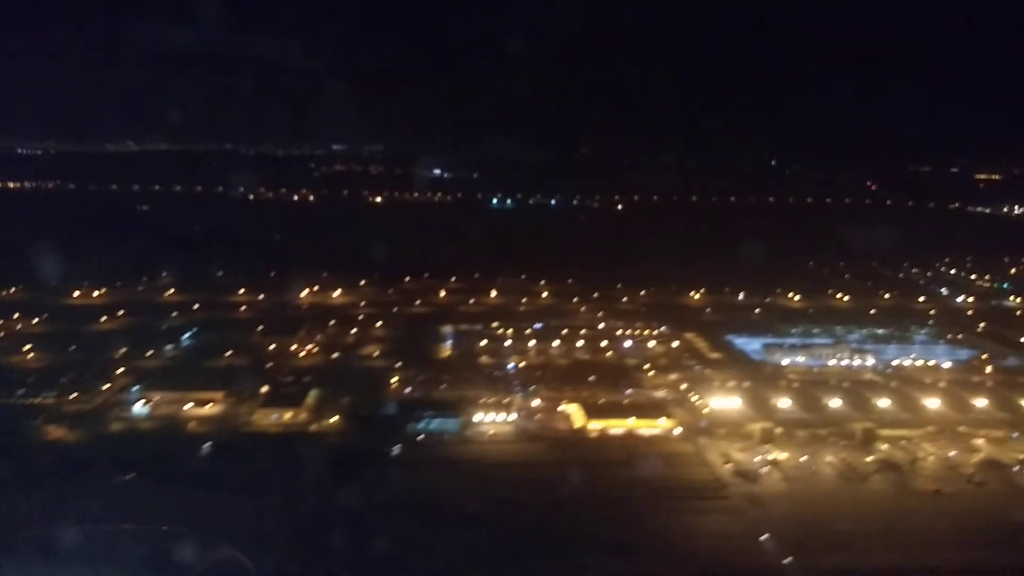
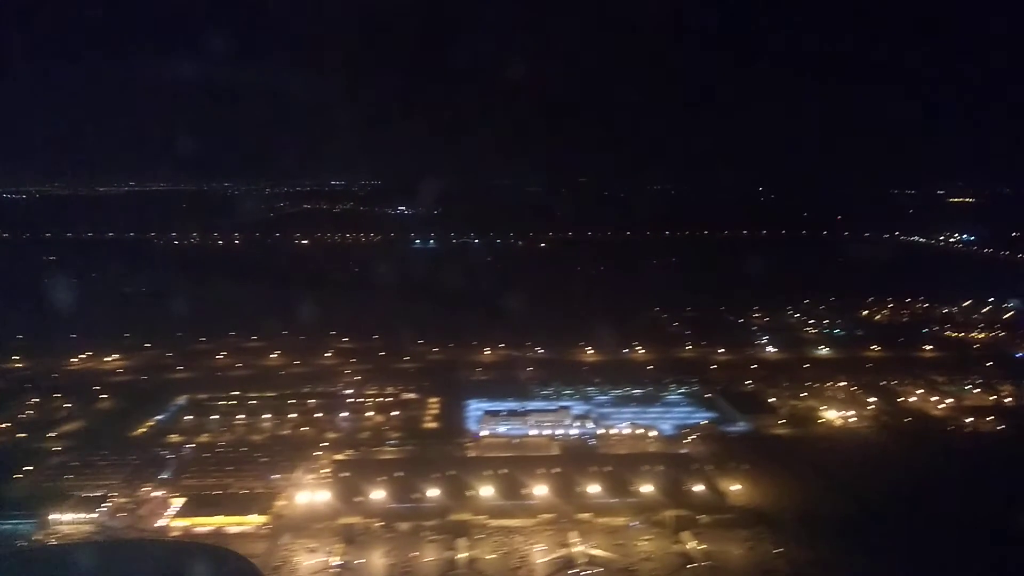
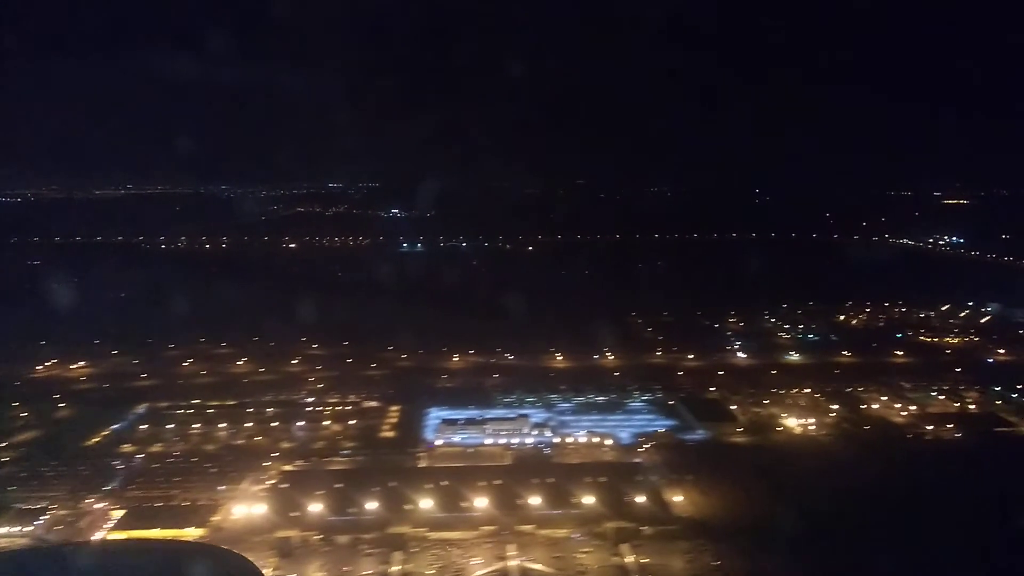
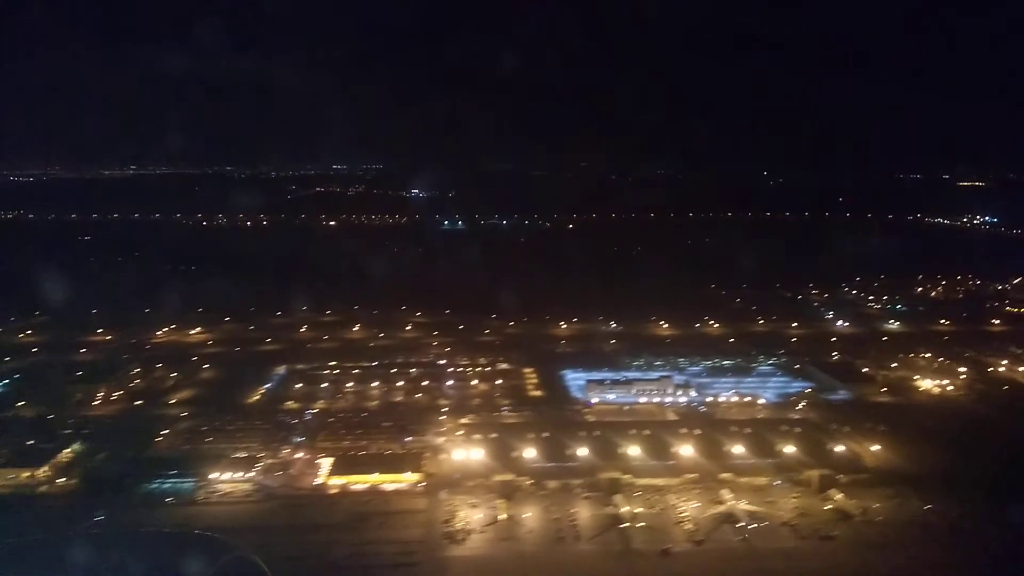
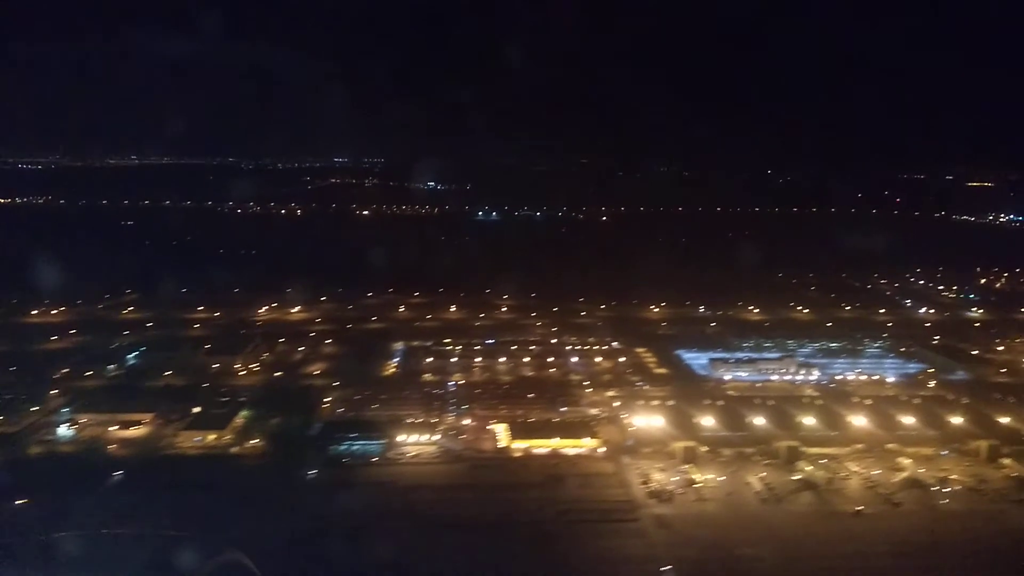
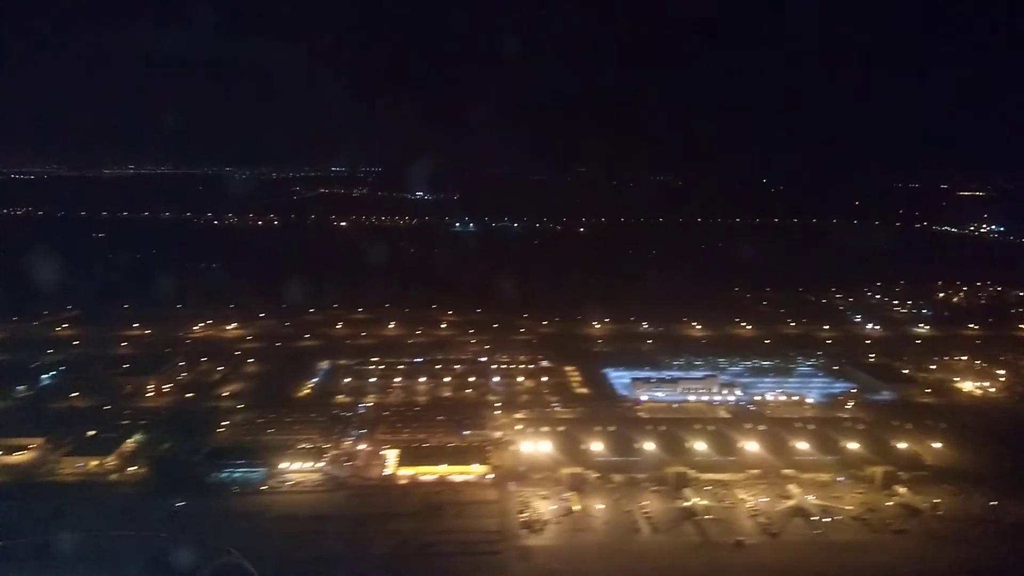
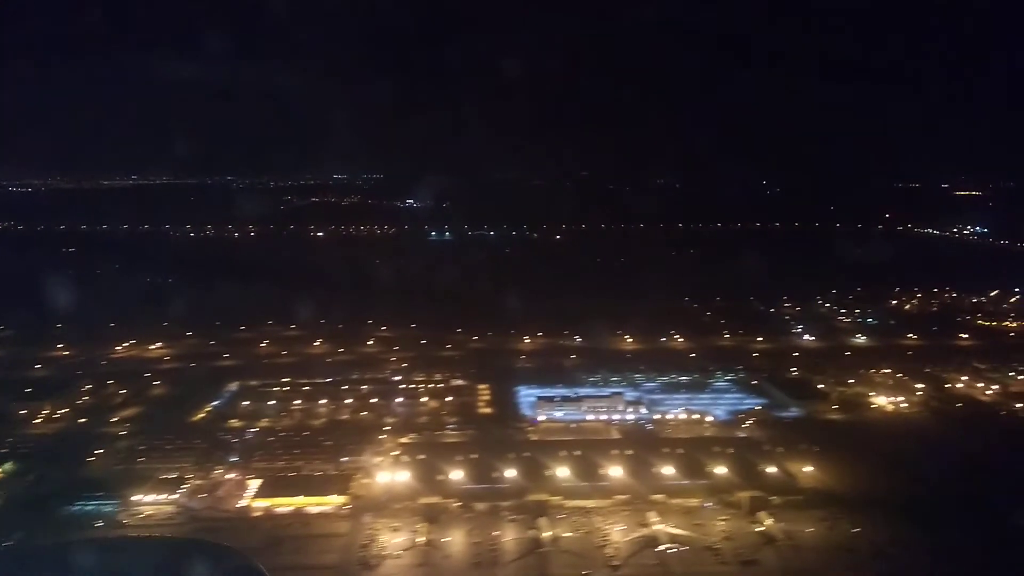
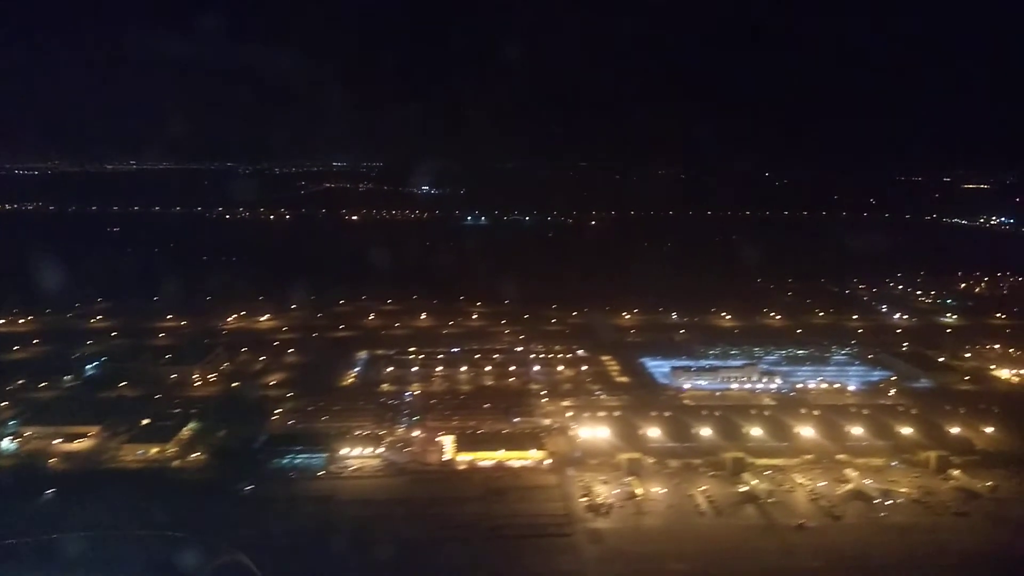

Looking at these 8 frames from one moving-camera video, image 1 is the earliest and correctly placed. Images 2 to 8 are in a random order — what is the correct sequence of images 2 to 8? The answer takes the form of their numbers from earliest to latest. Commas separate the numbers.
5, 8, 6, 4, 7, 2, 3
